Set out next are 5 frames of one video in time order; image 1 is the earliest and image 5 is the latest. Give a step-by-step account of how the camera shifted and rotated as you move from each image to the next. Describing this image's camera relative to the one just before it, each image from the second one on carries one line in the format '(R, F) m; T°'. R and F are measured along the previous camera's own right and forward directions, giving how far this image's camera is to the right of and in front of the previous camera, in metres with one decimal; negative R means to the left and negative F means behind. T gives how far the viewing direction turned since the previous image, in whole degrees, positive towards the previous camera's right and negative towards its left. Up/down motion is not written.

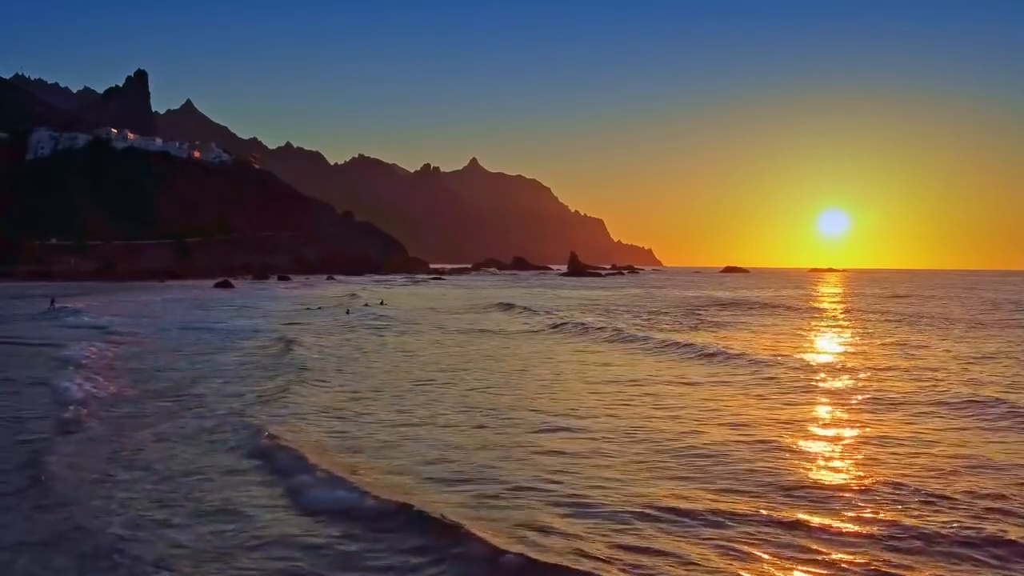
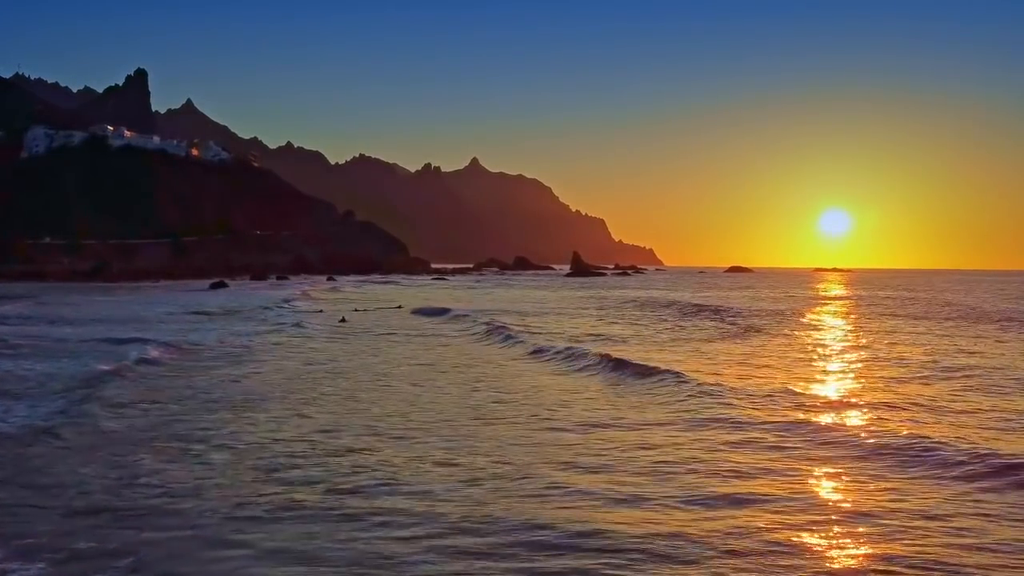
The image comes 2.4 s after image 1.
(-0.4, +2.0) m; 0°
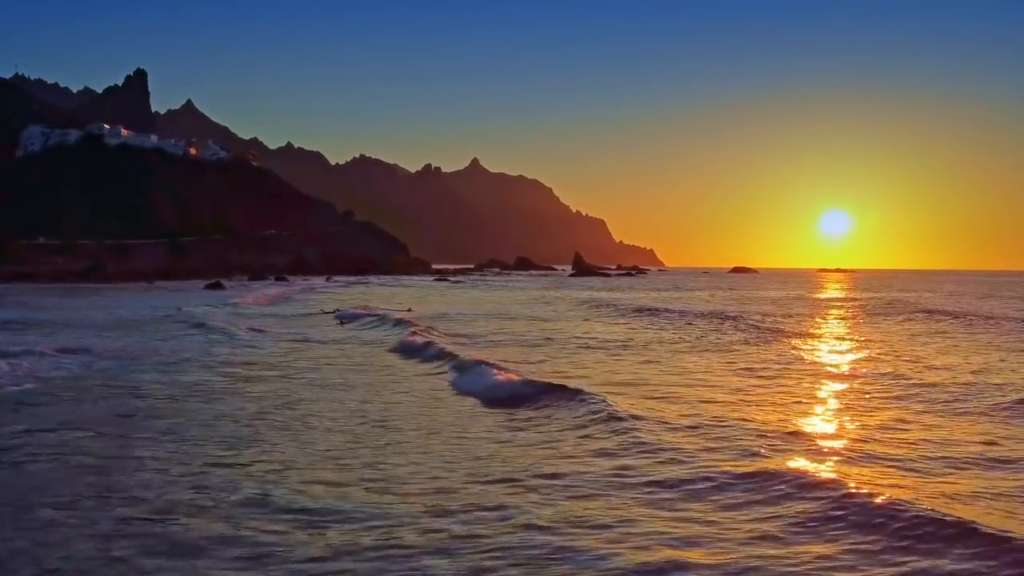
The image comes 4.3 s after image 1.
(-0.3, +1.5) m; 0°
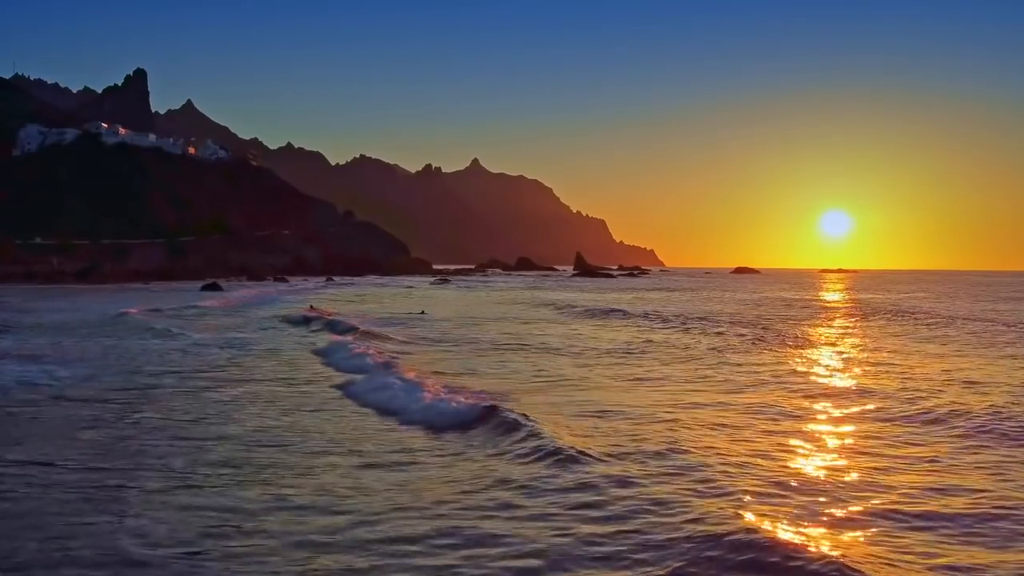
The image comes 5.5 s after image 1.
(-0.3, +1.2) m; 0°
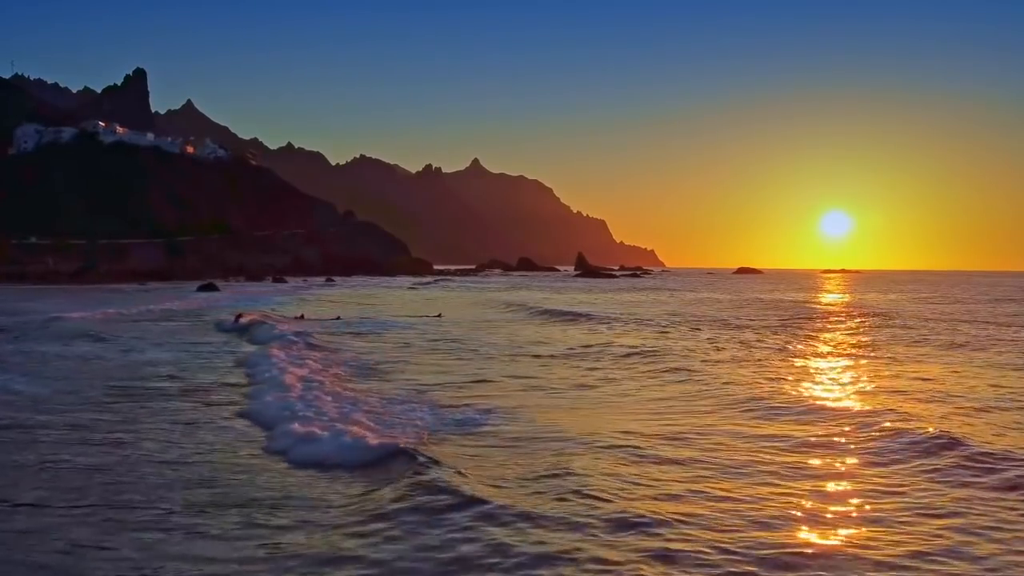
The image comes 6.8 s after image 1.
(-0.3, +1.2) m; 0°
